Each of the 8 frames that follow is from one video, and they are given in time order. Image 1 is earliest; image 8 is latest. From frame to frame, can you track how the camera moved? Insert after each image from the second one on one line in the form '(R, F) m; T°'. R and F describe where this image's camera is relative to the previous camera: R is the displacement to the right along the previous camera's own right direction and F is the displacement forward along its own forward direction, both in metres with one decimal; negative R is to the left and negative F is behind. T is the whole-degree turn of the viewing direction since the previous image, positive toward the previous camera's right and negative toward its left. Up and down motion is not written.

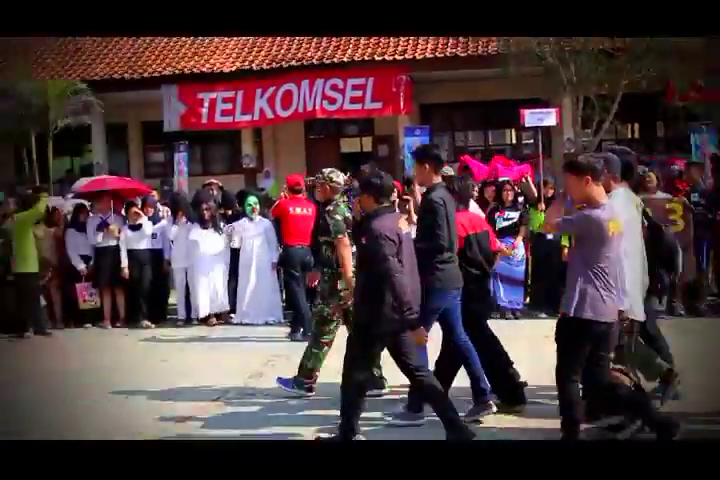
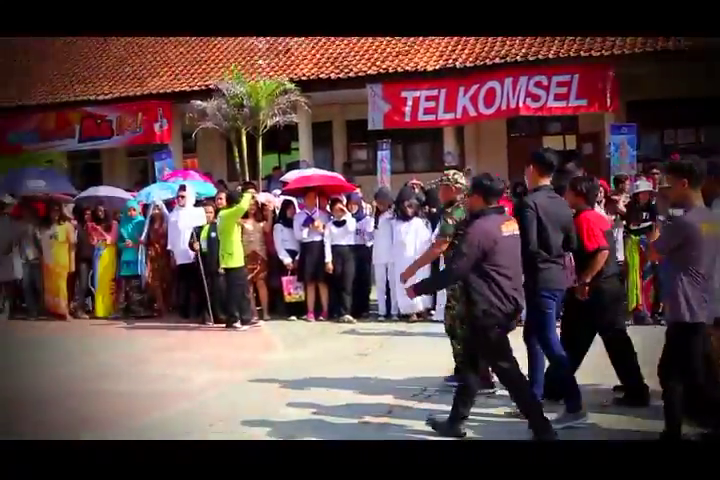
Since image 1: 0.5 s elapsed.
(-0.4, 0.0) m; -10°
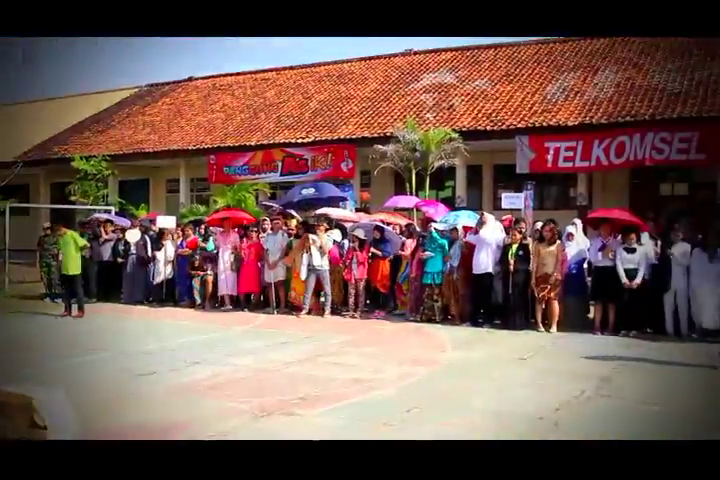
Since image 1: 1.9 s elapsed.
(+0.4, -2.4) m; -11°
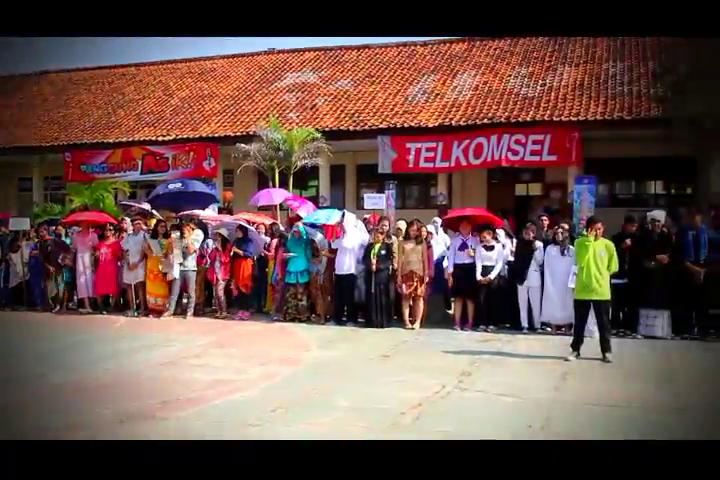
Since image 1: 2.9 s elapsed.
(0.0, 0.0) m; +9°
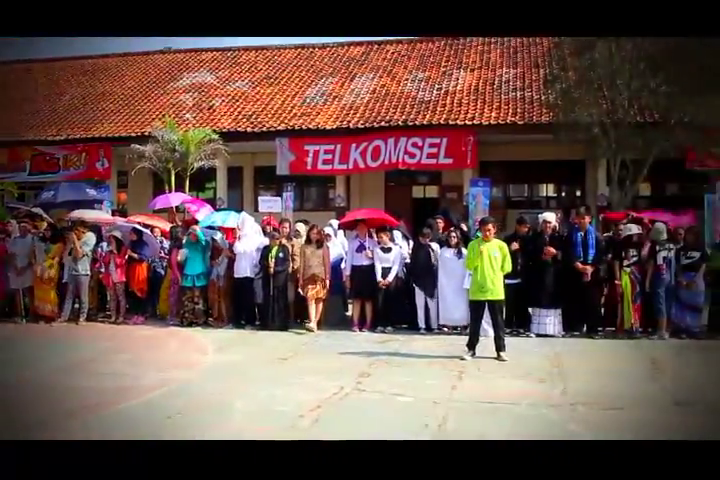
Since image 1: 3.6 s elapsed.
(0.0, 0.0) m; +6°
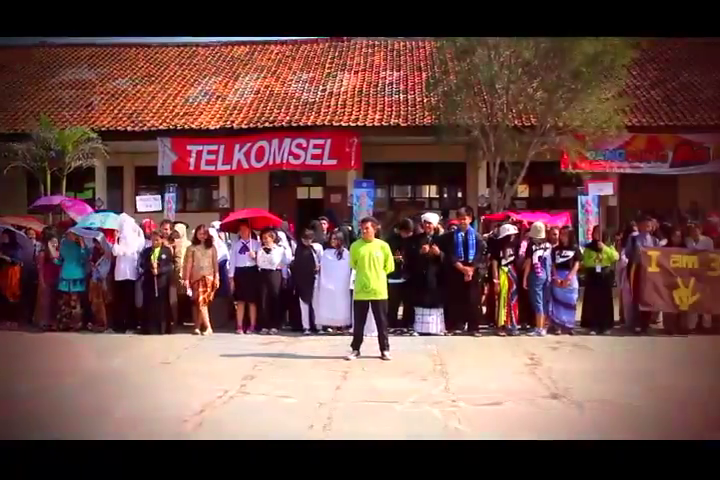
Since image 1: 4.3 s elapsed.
(0.0, 0.0) m; +7°
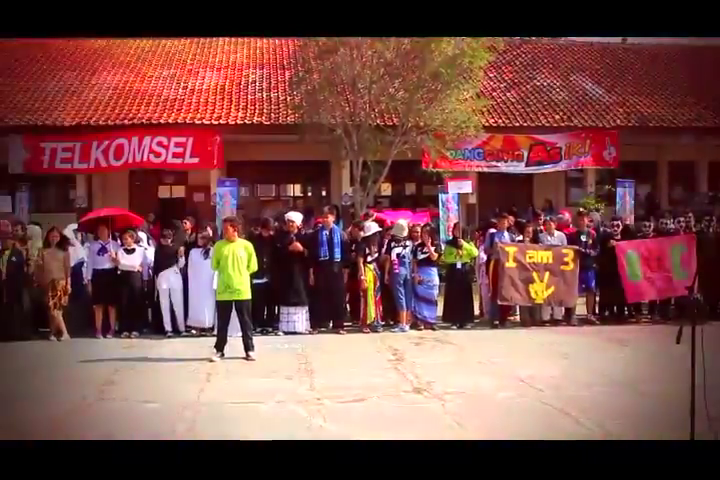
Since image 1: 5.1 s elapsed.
(0.0, 0.0) m; +9°
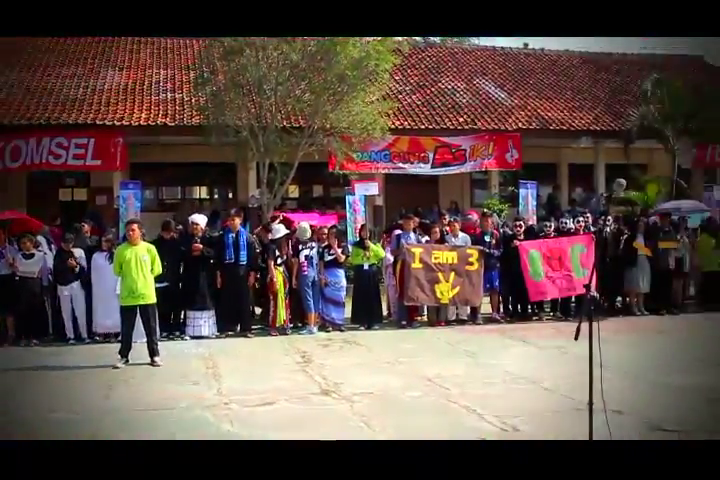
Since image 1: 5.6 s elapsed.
(0.0, 0.0) m; +6°
